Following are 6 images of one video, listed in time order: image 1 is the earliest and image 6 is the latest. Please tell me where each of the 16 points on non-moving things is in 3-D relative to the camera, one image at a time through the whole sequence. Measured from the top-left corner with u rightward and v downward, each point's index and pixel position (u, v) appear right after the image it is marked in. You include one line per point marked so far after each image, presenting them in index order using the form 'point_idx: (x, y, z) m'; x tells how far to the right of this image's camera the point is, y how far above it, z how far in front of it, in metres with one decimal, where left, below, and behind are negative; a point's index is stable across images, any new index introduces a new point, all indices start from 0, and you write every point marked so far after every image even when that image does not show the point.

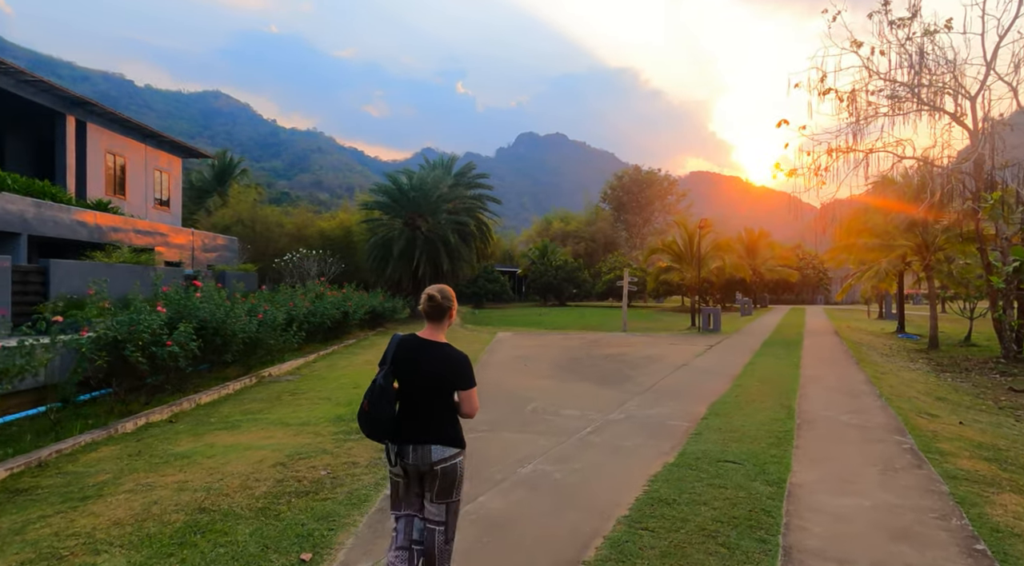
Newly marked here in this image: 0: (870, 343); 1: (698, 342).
0: (+11.0, -1.9, +19.4) m
1: (+5.1, -1.6, +17.2) m
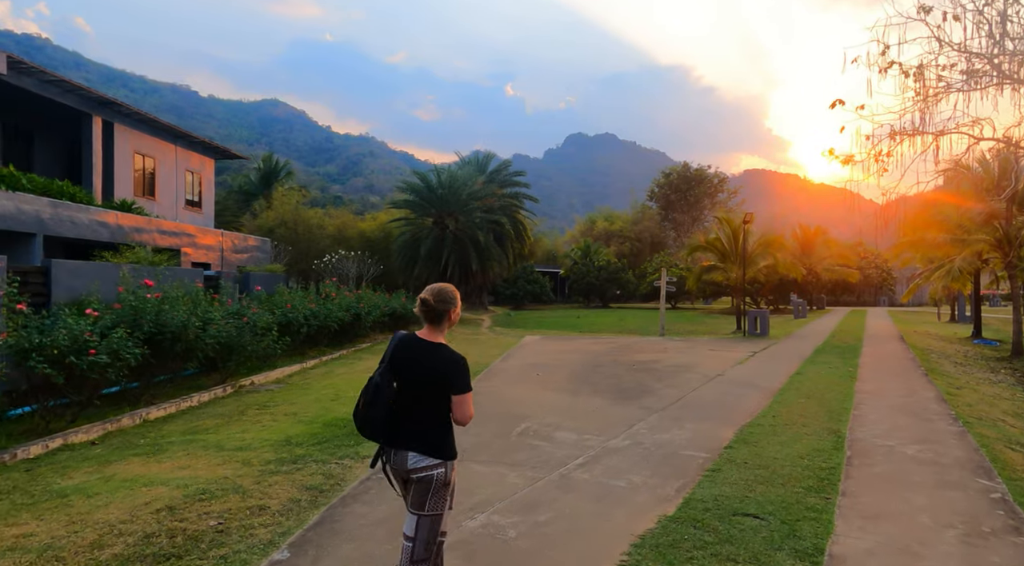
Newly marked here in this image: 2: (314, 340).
0: (+11.8, -1.8, +17.3) m
1: (+5.7, -1.6, +15.6) m
2: (-4.2, -1.1, +12.9) m
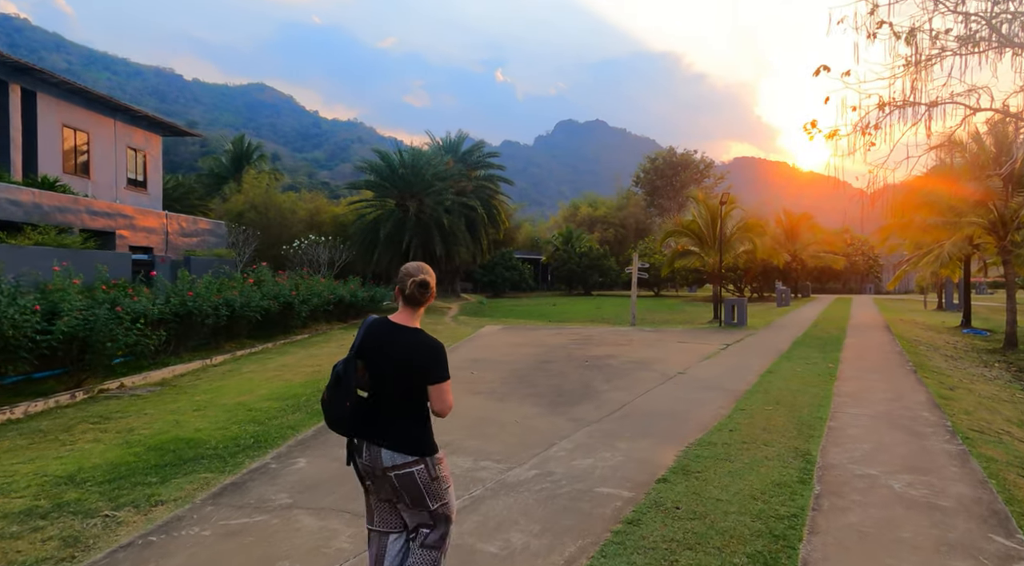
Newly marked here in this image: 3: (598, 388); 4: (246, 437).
0: (+10.7, -1.5, +16.1) m
1: (+4.6, -1.3, +14.3) m
2: (-5.2, -0.9, +11.3) m
3: (+1.1, -1.4, +8.3) m
4: (-2.3, -1.3, +5.4) m
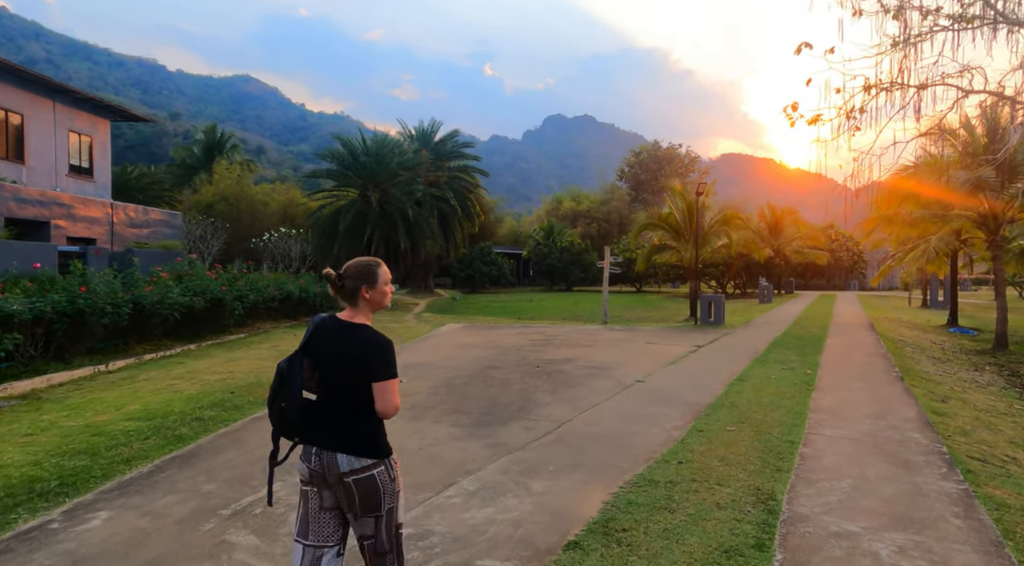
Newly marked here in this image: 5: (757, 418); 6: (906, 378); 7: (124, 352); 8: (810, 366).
0: (+9.7, -1.4, +15.1) m
1: (+3.6, -1.2, +13.2) m
2: (-6.1, -0.8, +10.1) m
3: (+0.3, -1.3, +7.1) m
4: (-3.1, -1.3, +4.2) m
5: (+2.5, -1.4, +6.3) m
6: (+5.7, -1.4, +9.1) m
7: (-6.1, -1.1, +9.8) m
8: (+4.7, -1.3, +9.9) m
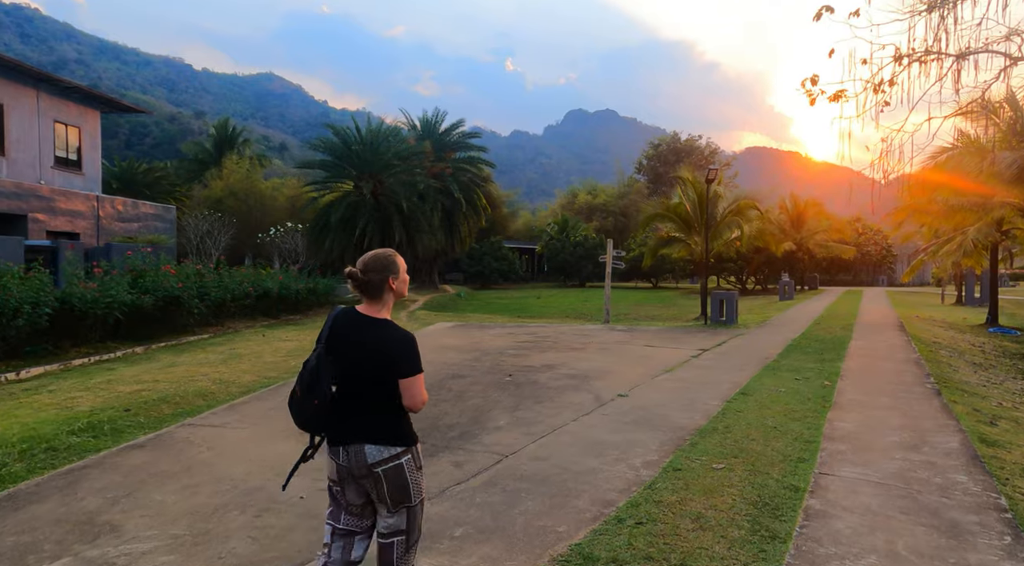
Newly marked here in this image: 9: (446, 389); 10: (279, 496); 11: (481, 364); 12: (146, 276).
0: (+9.5, -1.3, +13.6) m
1: (+3.4, -1.1, +11.9) m
2: (-6.5, -0.7, +9.1) m
3: (-0.2, -1.3, +5.9) m
4: (-3.7, -1.3, +3.1) m
5: (+1.9, -1.3, +5.0) m
6: (+5.3, -1.3, +7.7) m
7: (-6.4, -1.0, +8.8) m
8: (+4.3, -1.2, +8.5) m
9: (-0.7, -1.2, +7.3) m
10: (-1.4, -1.3, +3.9) m
11: (-0.4, -1.2, +9.1) m
12: (-6.4, +0.2, +11.1) m
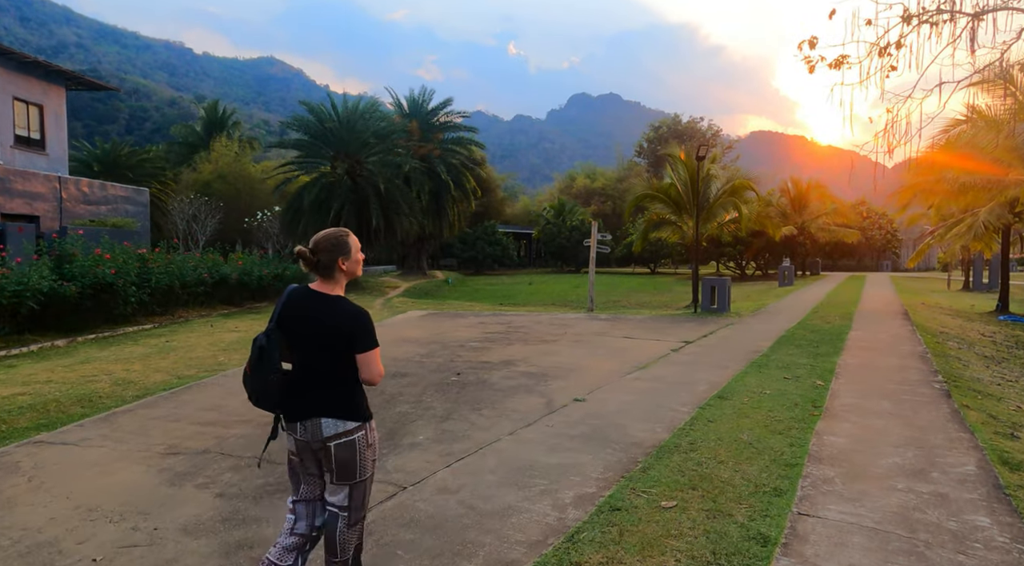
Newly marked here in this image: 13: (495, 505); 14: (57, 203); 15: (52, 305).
0: (+8.9, -1.0, +12.5) m
1: (+2.8, -0.9, +10.9) m
2: (-7.1, -0.5, +8.1) m
3: (-0.8, -1.2, +4.9) m
4: (-4.3, -1.2, +2.1) m
5: (+1.3, -1.2, +4.0) m
6: (+4.7, -1.2, +6.7) m
7: (-7.0, -0.9, +7.9) m
8: (+3.7, -1.1, +7.5) m
9: (-1.3, -1.1, +6.3) m
10: (-2.0, -1.3, +3.0) m
11: (-1.0, -1.0, +8.1) m
12: (-7.0, +0.4, +10.1) m
13: (-0.1, -1.2, +3.6) m
14: (-14.2, +2.5, +19.5) m
15: (-6.8, -0.4, +9.4) m
